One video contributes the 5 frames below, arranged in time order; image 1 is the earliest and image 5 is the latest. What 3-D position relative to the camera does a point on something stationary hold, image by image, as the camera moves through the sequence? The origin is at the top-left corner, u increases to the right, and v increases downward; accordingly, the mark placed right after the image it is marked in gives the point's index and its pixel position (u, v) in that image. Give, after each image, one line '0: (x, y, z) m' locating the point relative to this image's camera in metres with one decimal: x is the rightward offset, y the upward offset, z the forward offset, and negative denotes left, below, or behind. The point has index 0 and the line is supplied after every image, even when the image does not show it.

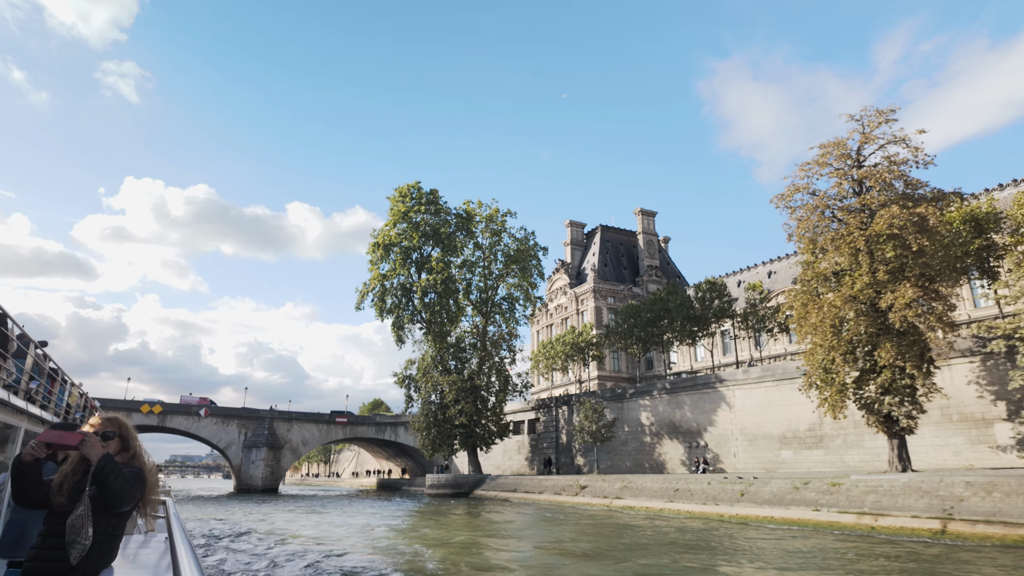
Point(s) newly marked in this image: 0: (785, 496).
0: (+7.8, -6.0, +18.0) m
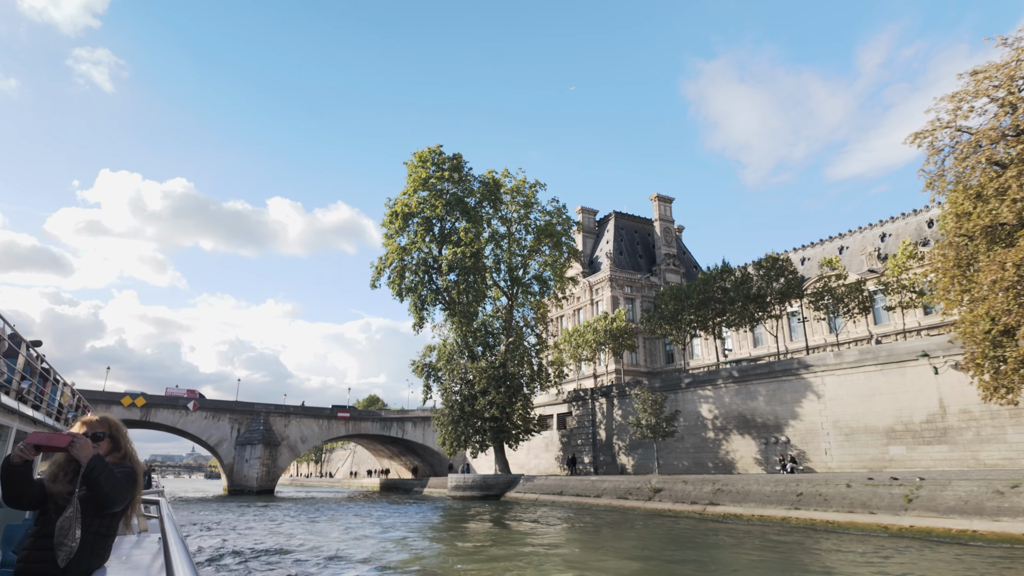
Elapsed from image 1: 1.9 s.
0: (+10.3, -4.7, +13.7) m
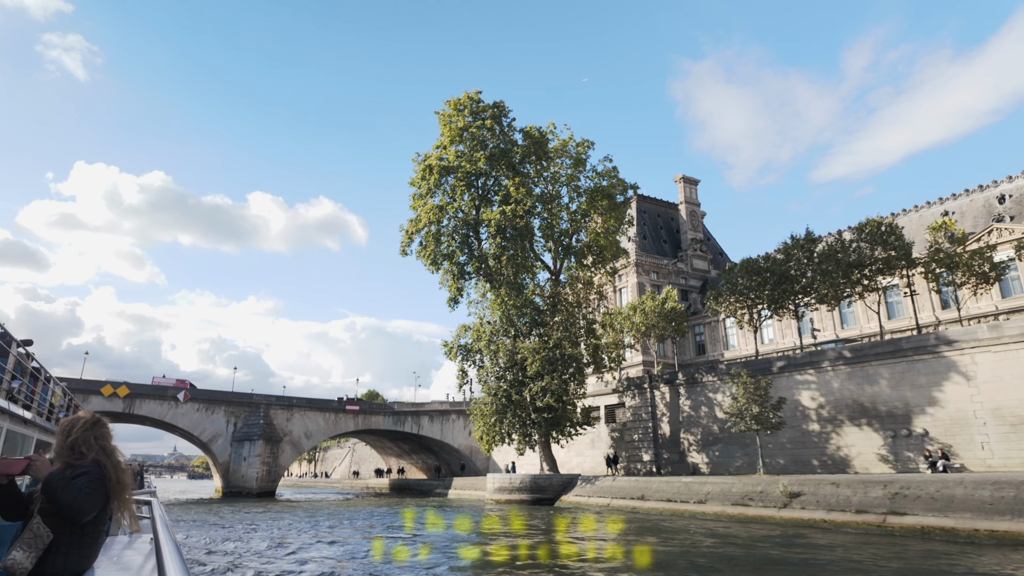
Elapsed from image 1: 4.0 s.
0: (+13.4, -3.3, +8.9) m
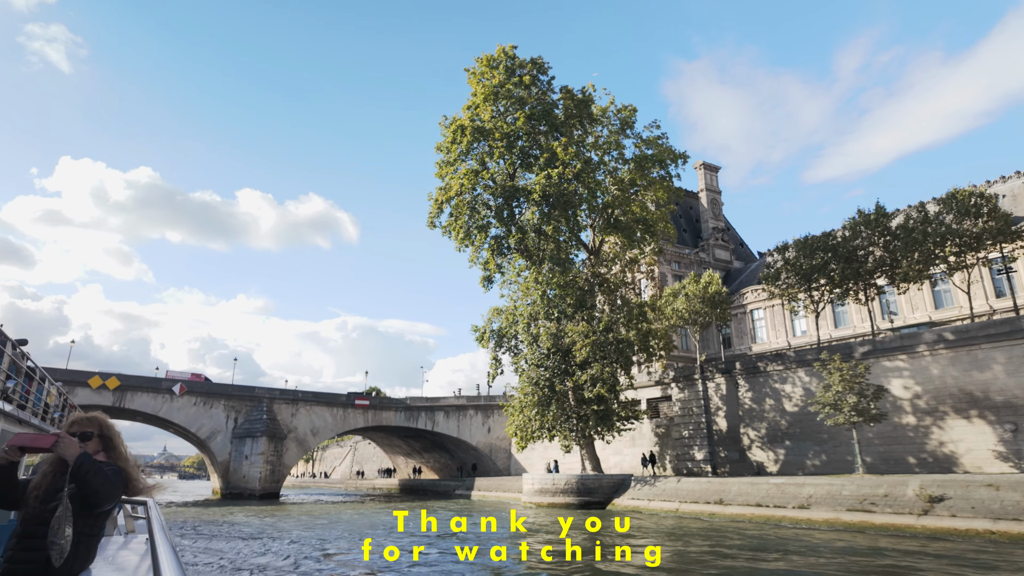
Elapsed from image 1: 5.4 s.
0: (+15.4, -2.3, +5.8) m
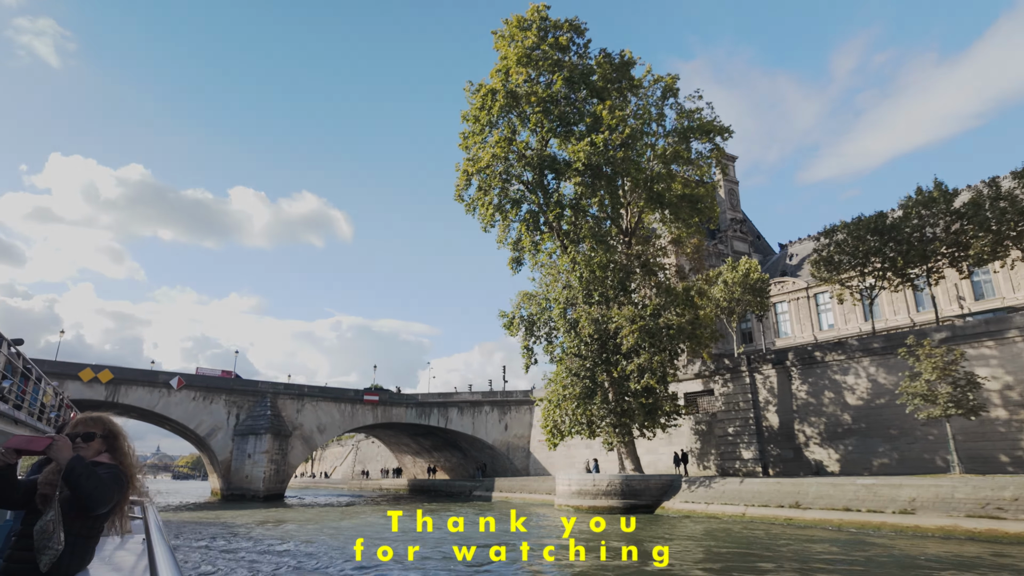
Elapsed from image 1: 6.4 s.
0: (+16.9, -1.6, +3.5) m
